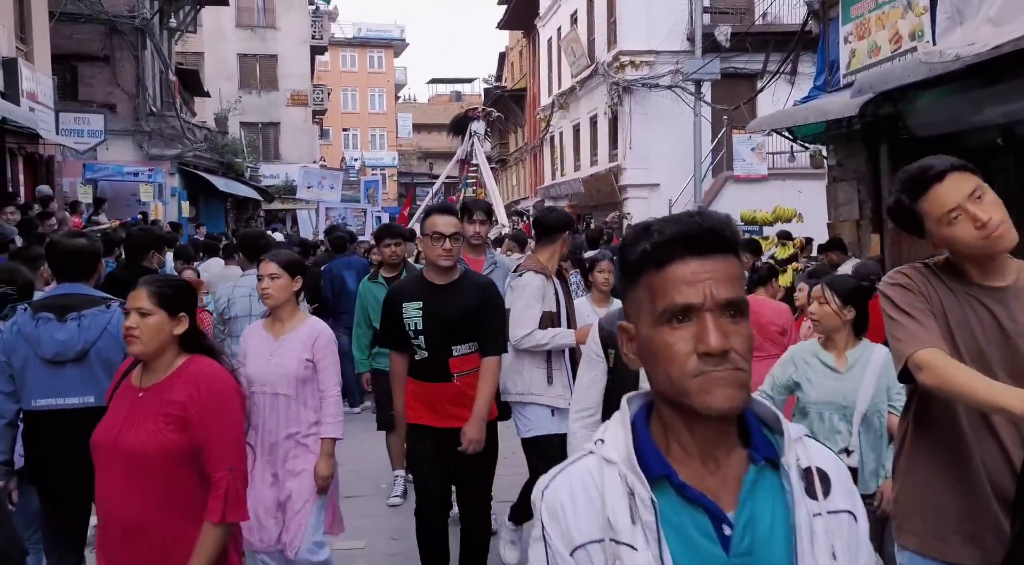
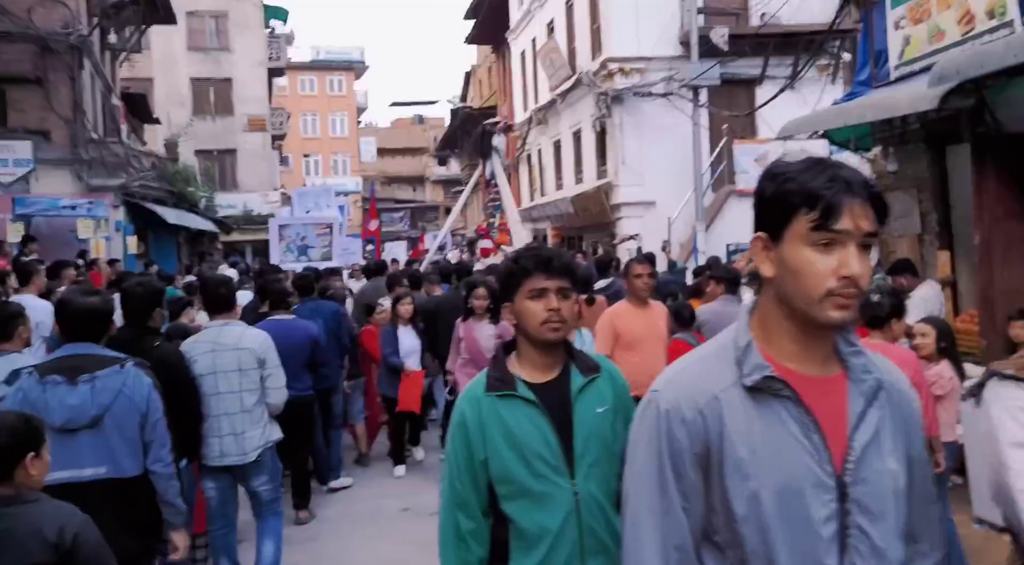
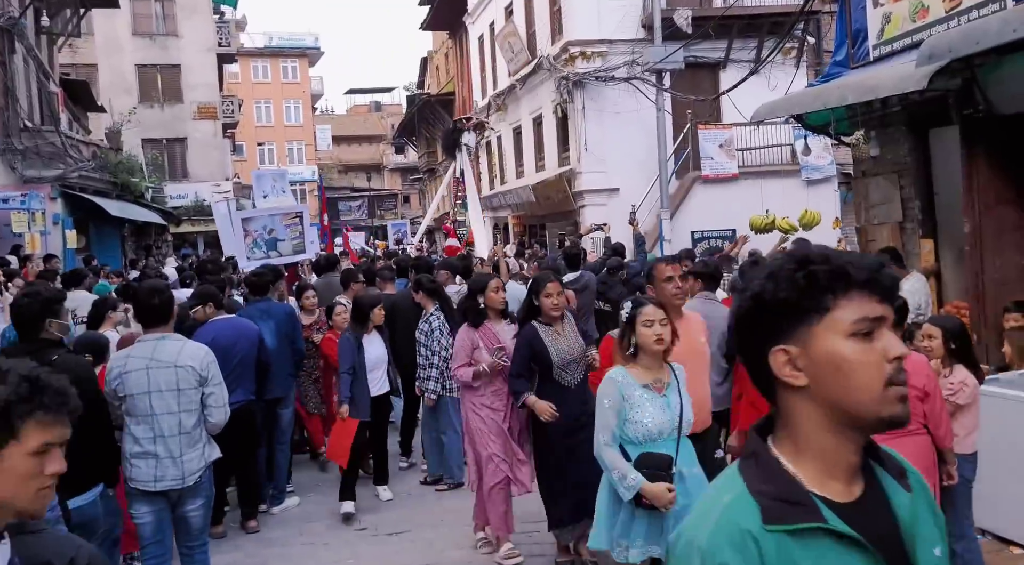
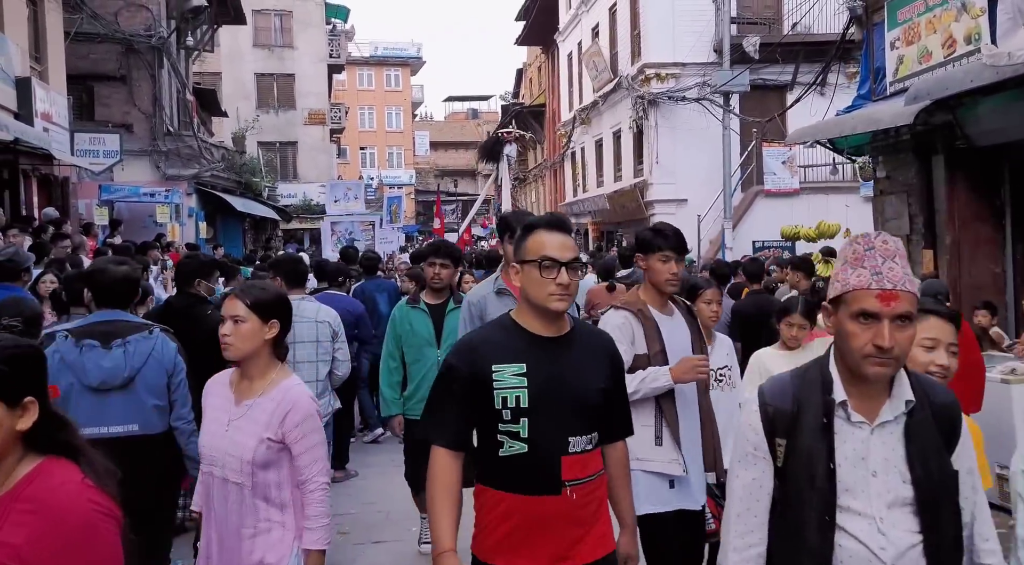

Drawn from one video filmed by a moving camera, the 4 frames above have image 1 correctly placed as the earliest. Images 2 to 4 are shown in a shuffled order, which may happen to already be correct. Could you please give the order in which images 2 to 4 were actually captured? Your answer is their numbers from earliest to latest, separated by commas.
4, 2, 3
